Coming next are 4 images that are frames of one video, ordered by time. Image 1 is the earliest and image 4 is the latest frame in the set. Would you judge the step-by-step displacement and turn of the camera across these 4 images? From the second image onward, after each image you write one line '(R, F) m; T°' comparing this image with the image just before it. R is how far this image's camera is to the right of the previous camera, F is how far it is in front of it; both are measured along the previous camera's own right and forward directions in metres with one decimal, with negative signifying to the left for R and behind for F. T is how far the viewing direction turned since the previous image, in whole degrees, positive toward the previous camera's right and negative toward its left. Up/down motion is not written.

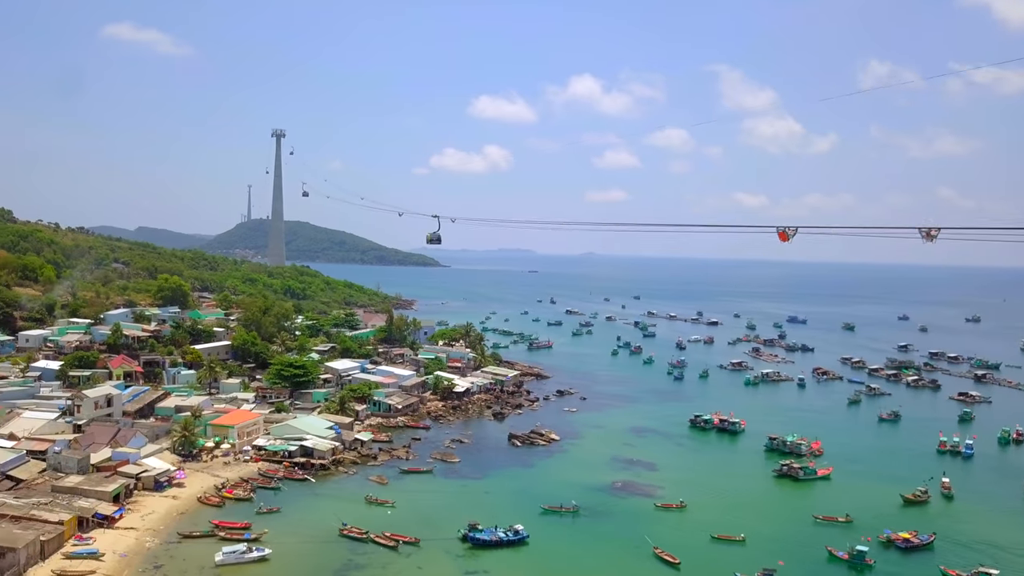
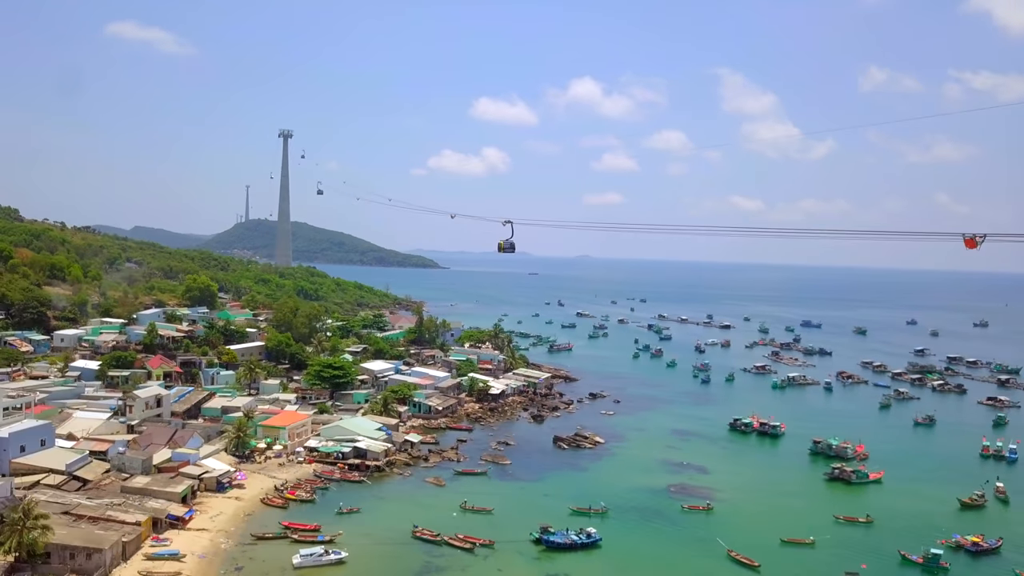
(+8.8, +4.9) m; -25°
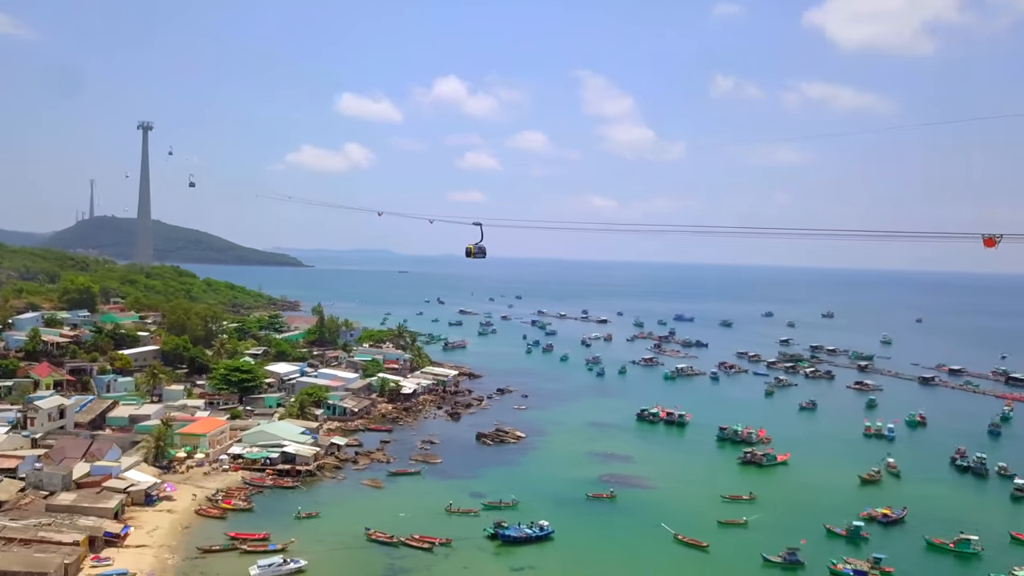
(-3.4, +0.1) m; +10°
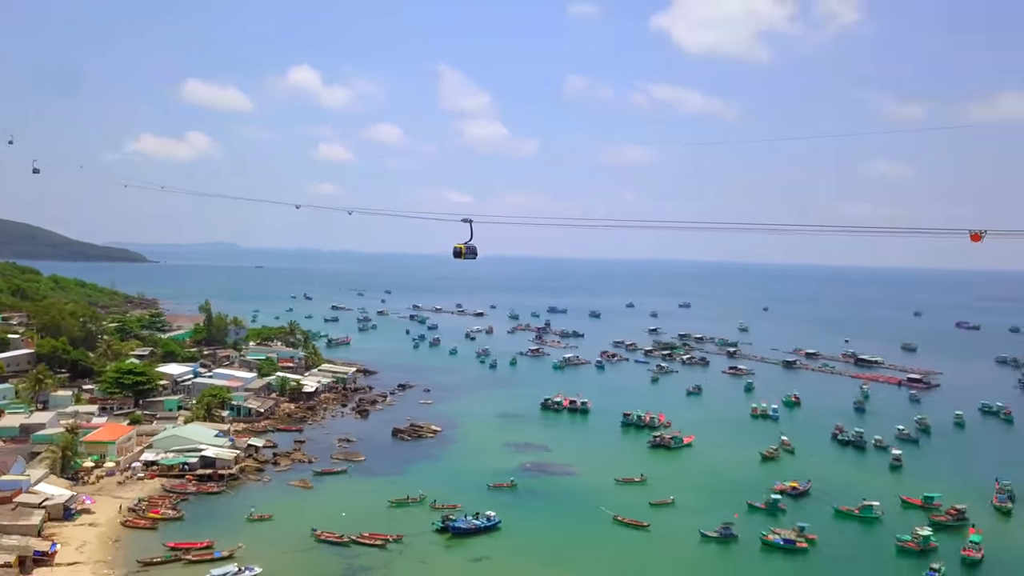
(-3.4, 0.0) m; +10°
